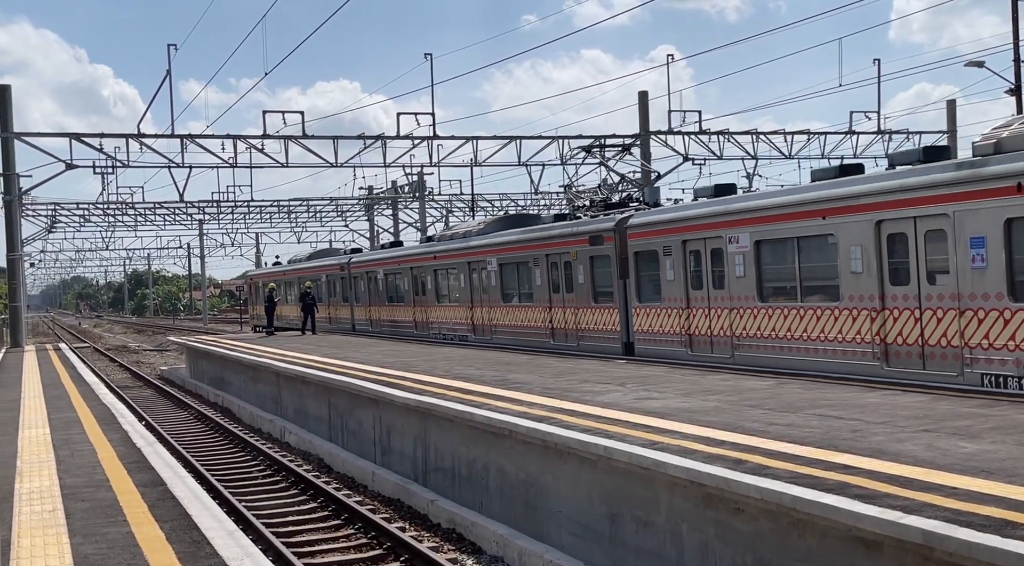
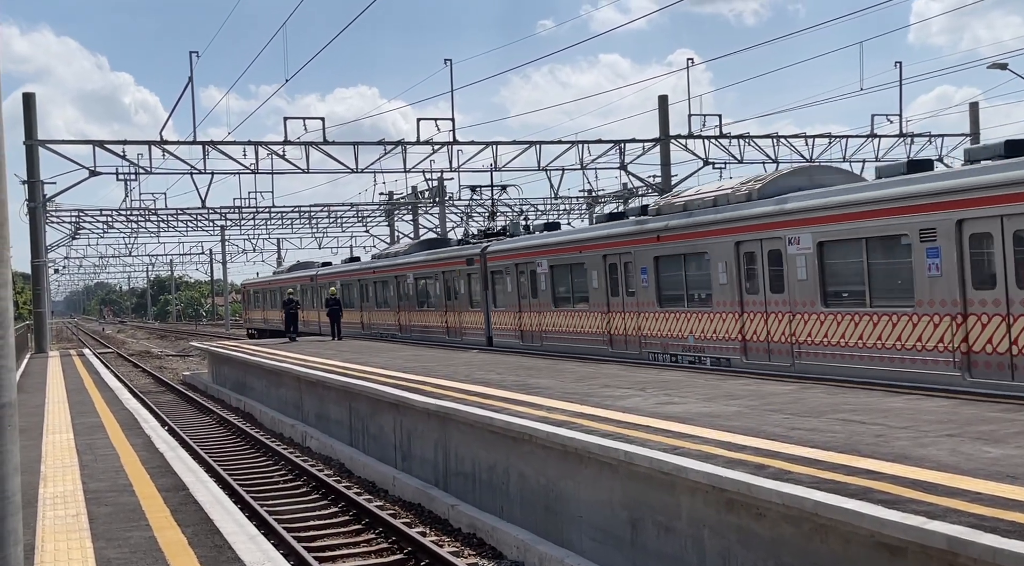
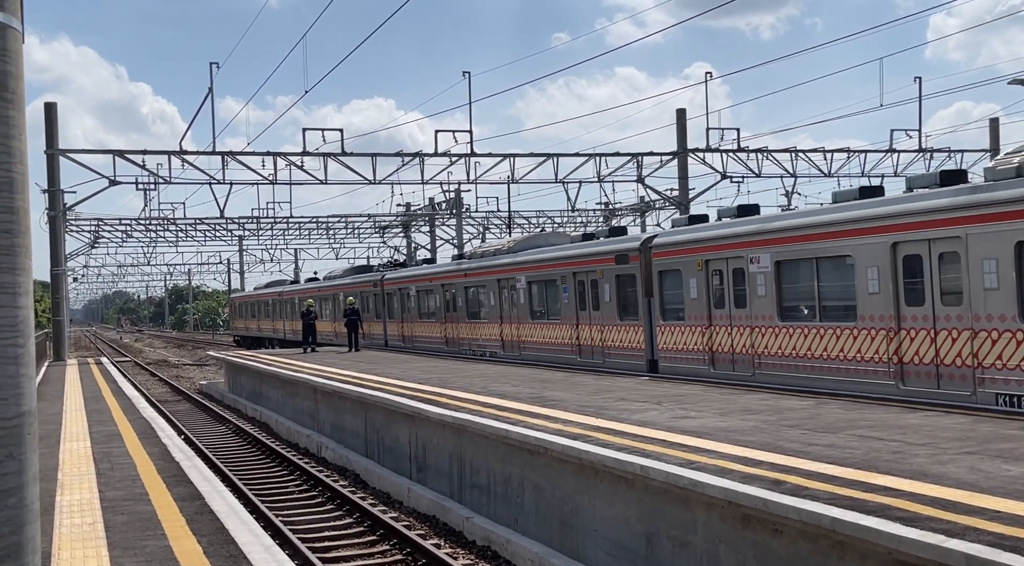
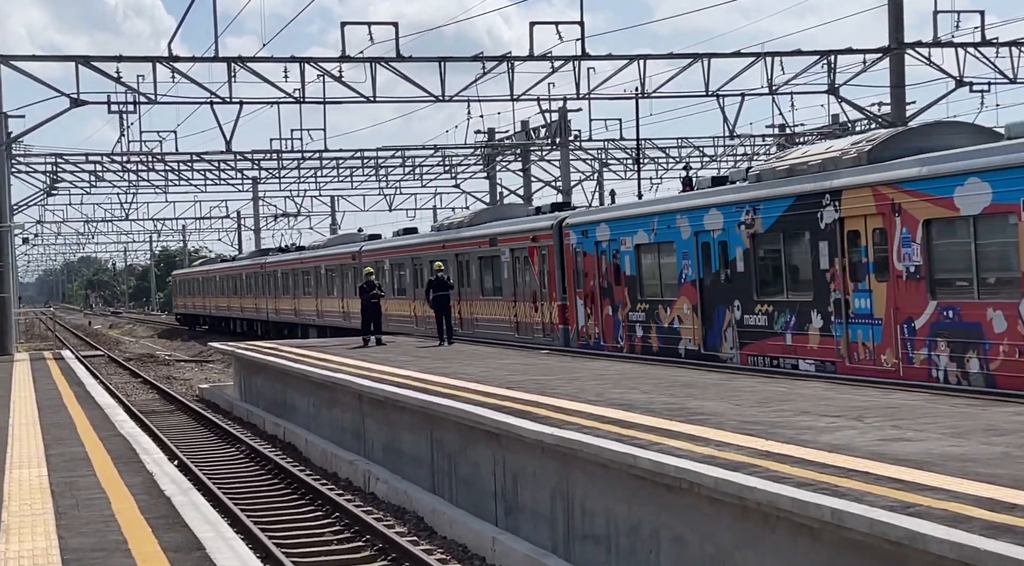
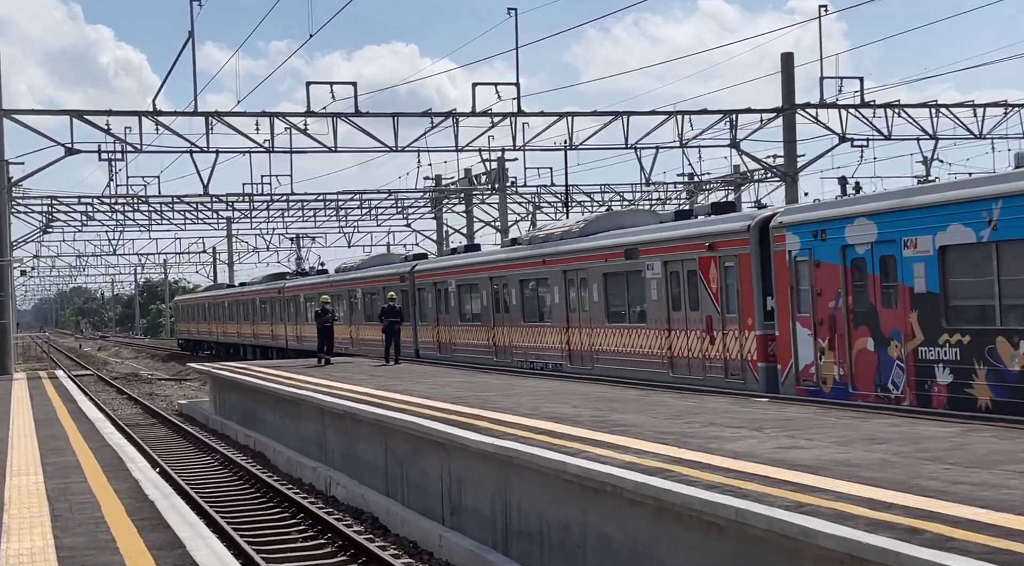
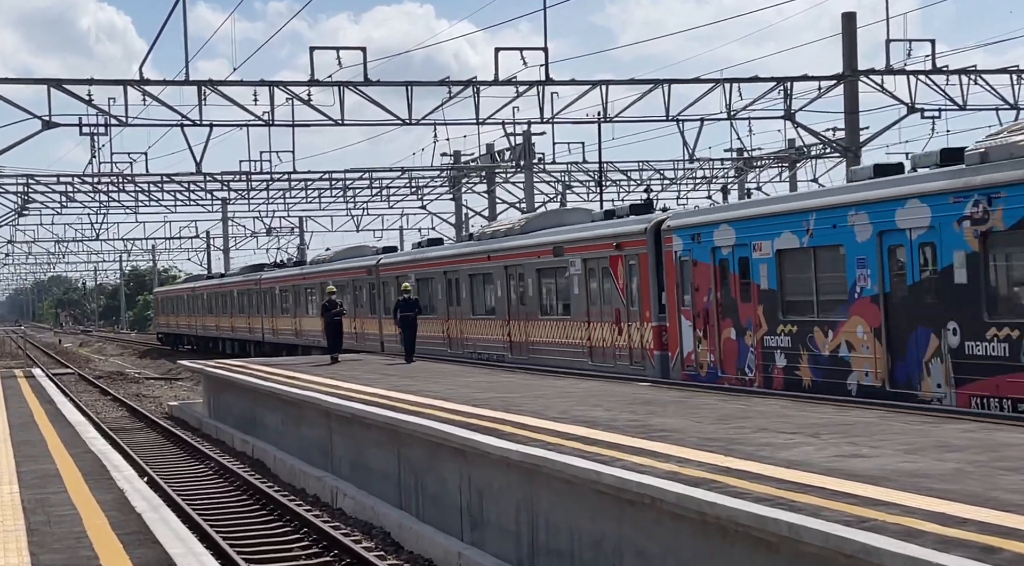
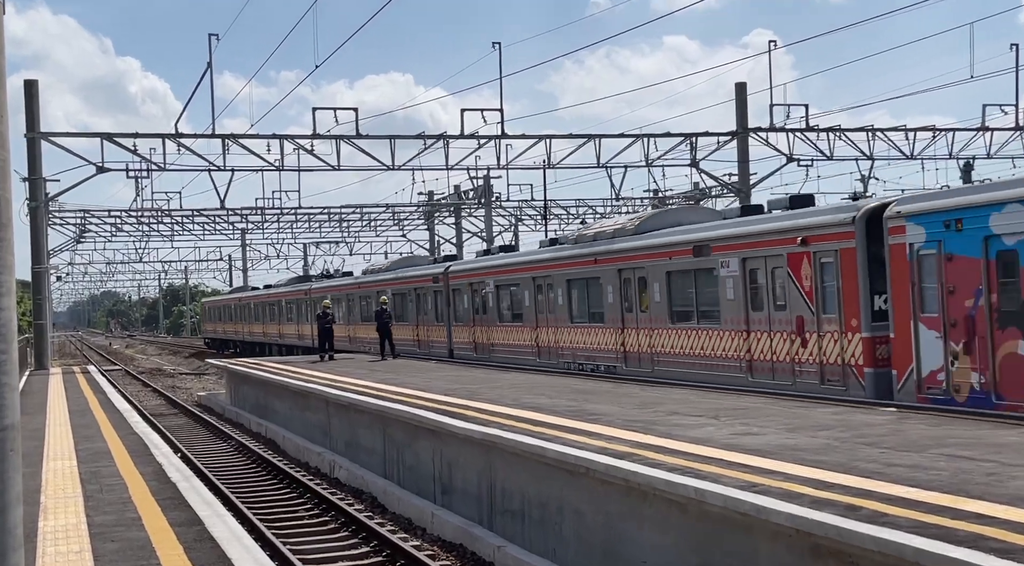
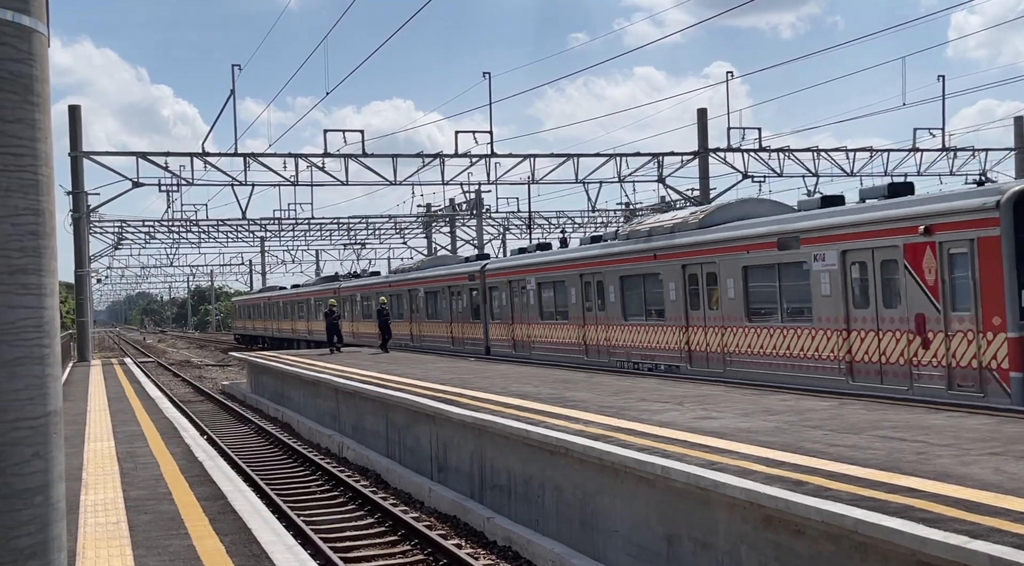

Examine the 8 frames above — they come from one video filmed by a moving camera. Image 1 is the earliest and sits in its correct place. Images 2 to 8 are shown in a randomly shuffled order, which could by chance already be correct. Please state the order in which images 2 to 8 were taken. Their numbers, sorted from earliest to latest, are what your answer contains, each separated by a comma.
2, 3, 8, 7, 5, 6, 4
